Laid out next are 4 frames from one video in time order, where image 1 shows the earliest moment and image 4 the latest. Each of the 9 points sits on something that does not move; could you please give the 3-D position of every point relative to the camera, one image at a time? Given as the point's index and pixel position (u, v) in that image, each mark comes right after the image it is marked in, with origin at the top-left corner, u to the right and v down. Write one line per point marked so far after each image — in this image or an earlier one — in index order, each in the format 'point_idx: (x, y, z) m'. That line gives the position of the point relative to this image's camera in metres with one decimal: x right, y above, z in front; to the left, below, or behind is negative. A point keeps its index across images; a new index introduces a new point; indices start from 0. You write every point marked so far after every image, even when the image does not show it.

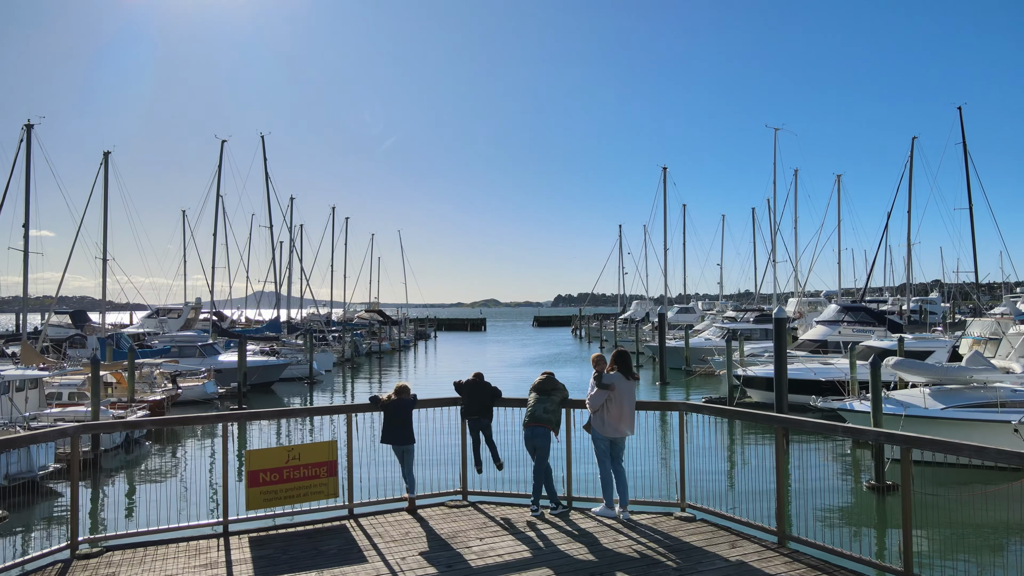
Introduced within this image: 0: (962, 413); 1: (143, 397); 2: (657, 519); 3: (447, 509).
0: (+8.5, -2.4, +12.9) m
1: (-10.8, -3.2, +19.8) m
2: (+1.1, -1.8, +5.2) m
3: (-0.5, -1.8, +5.5) m
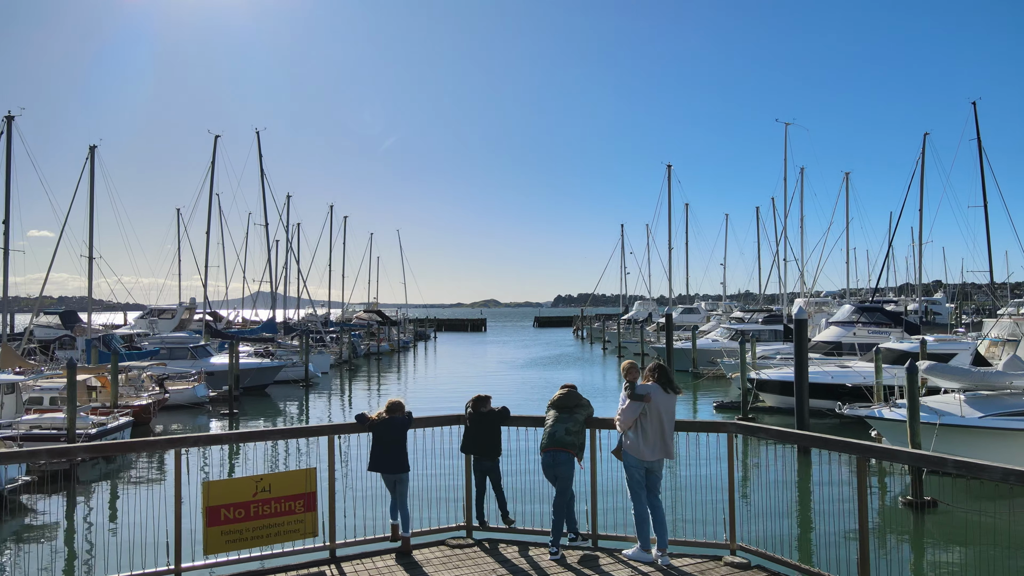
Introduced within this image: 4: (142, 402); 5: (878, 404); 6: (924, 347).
0: (+8.6, -2.4, +12.0) m
1: (-10.7, -3.2, +18.9) m
2: (+1.2, -1.8, +4.3) m
3: (-0.4, -1.8, +4.6) m
4: (-10.4, -3.2, +19.1) m
5: (+7.4, -2.3, +13.7) m
6: (+10.6, -1.5, +17.6) m
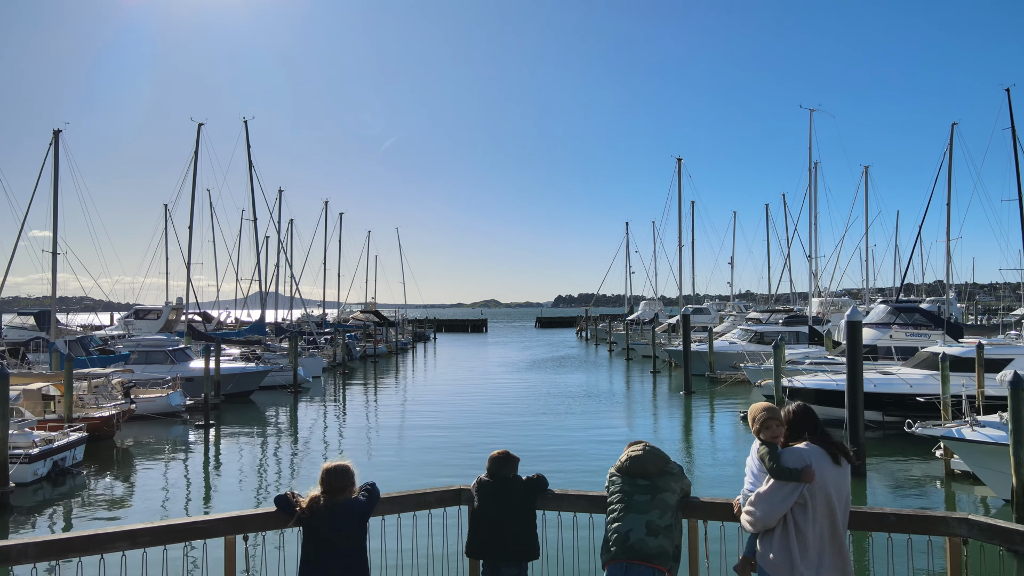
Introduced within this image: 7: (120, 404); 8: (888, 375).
0: (+8.8, -2.3, +9.9) m
1: (-10.5, -3.1, +16.8) m
2: (+1.4, -1.7, +2.3) m
3: (-0.3, -1.7, +2.6) m
4: (-10.2, -3.1, +17.1) m
5: (+7.5, -2.3, +11.6) m
6: (+10.8, -1.5, +15.5) m
7: (-10.4, -3.1, +18.1) m
8: (+10.0, -2.3, +18.2) m
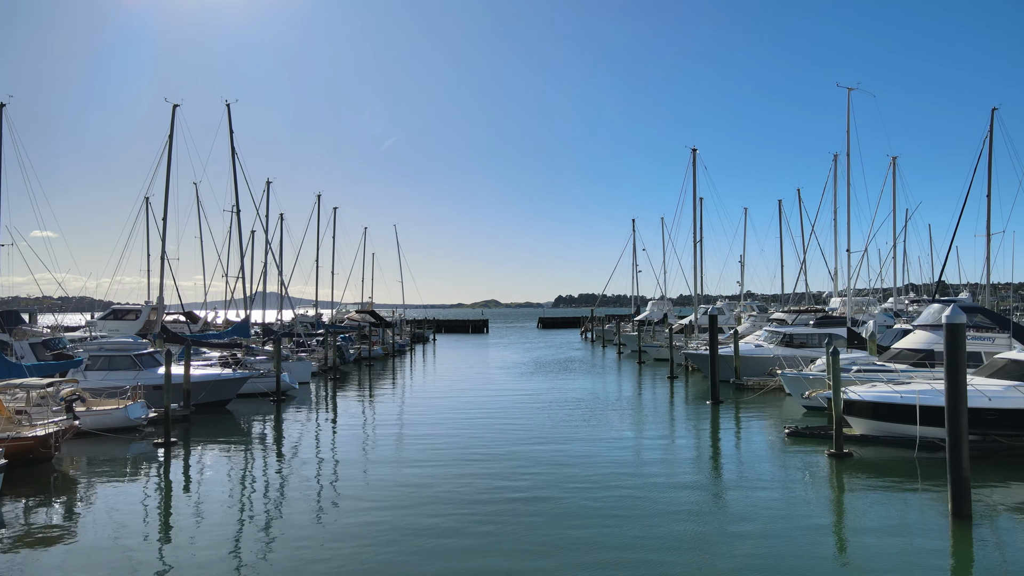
0: (+9.0, -2.2, +7.3) m
1: (-10.3, -3.0, +14.2) m
2: (+1.6, -1.6, -0.3) m
3: (0.0, -1.6, -0.1) m
4: (-10.0, -3.0, +14.5) m
5: (+7.8, -2.2, +9.0) m
6: (+11.0, -1.4, +12.9) m
7: (-10.2, -3.0, +15.5) m
8: (+10.3, -2.2, +15.6) m
